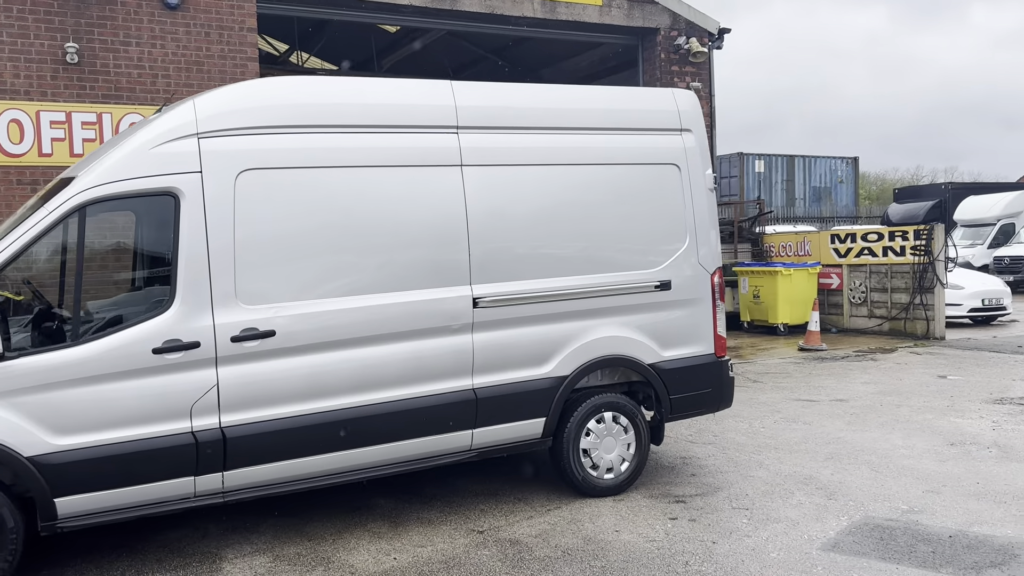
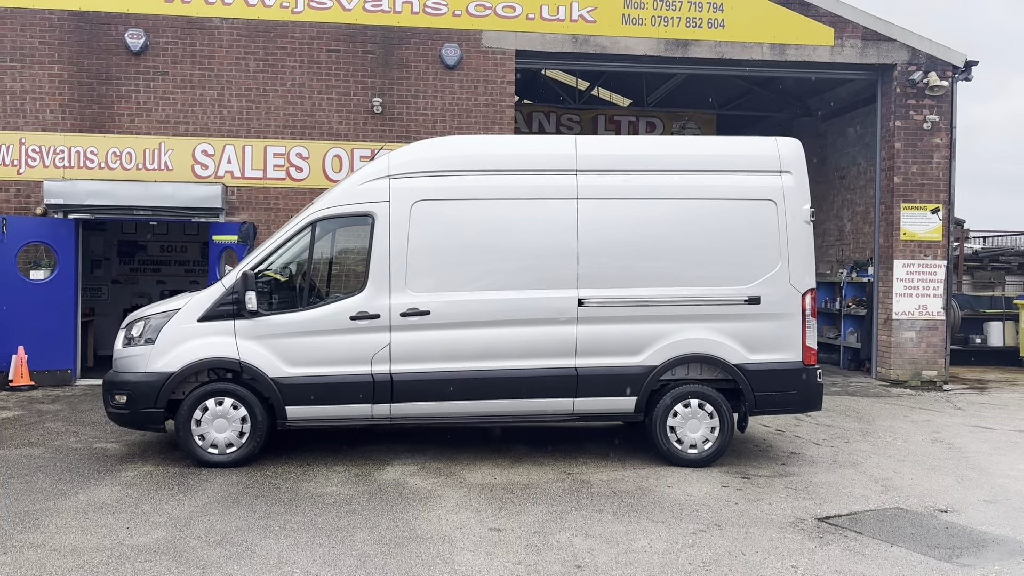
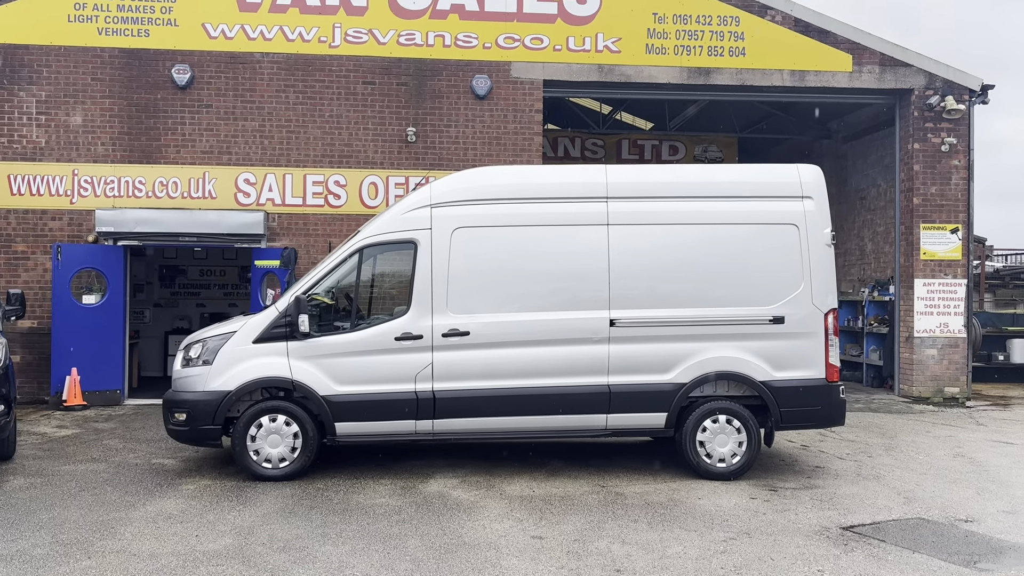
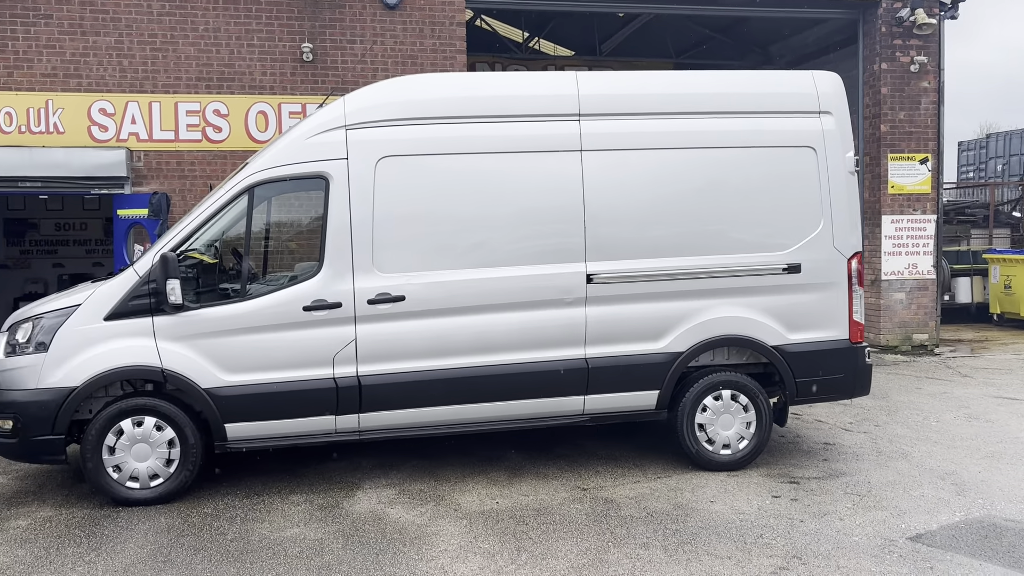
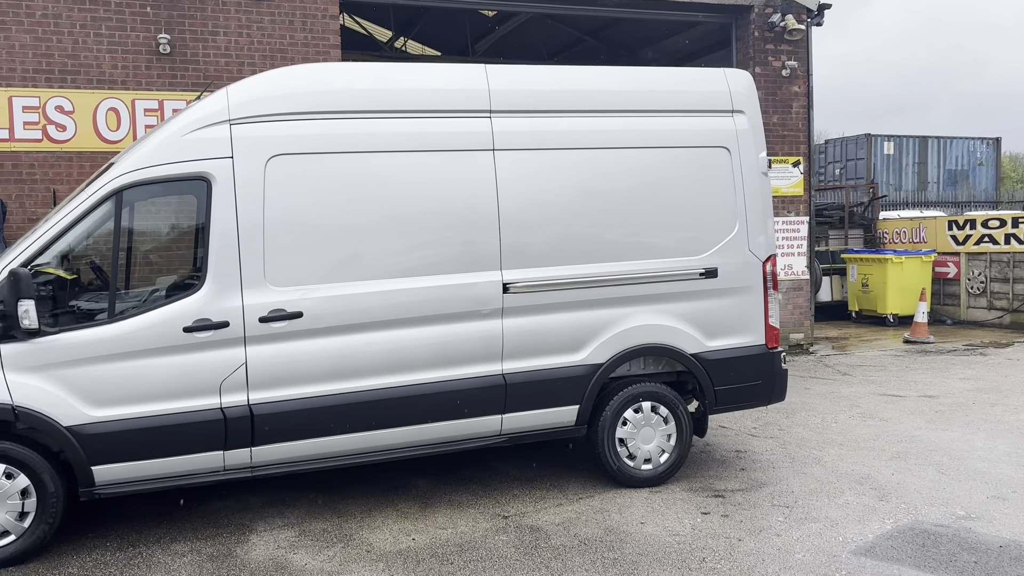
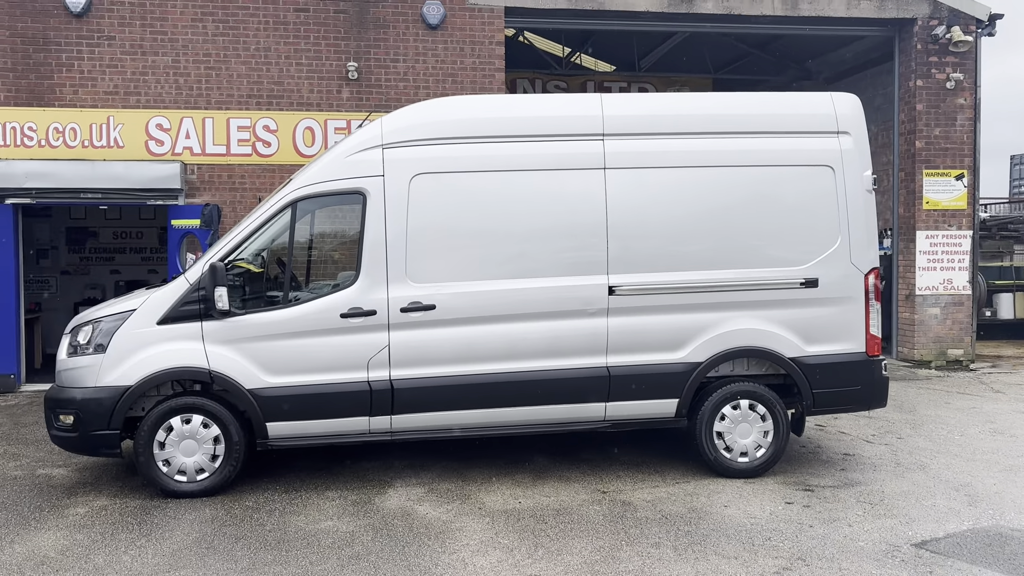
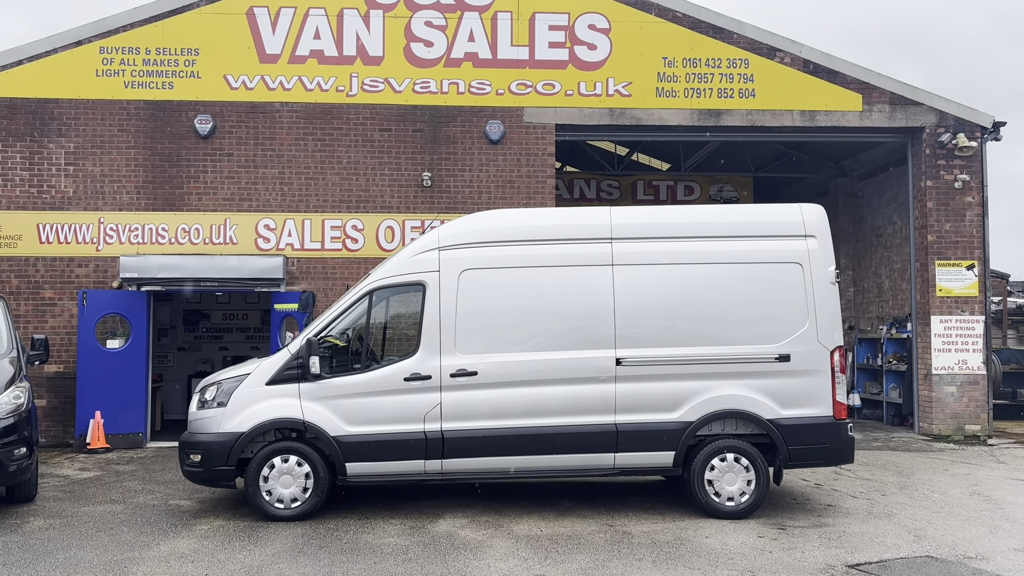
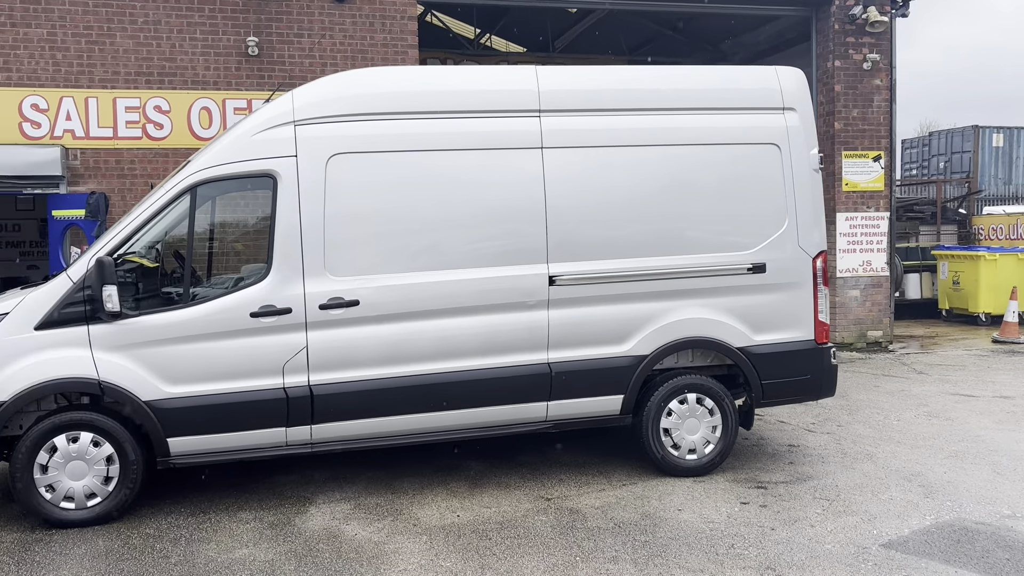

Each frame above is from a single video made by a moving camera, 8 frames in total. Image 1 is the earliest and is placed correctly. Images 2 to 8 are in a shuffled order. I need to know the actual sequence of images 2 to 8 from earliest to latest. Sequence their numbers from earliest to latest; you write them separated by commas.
5, 8, 4, 6, 2, 3, 7
